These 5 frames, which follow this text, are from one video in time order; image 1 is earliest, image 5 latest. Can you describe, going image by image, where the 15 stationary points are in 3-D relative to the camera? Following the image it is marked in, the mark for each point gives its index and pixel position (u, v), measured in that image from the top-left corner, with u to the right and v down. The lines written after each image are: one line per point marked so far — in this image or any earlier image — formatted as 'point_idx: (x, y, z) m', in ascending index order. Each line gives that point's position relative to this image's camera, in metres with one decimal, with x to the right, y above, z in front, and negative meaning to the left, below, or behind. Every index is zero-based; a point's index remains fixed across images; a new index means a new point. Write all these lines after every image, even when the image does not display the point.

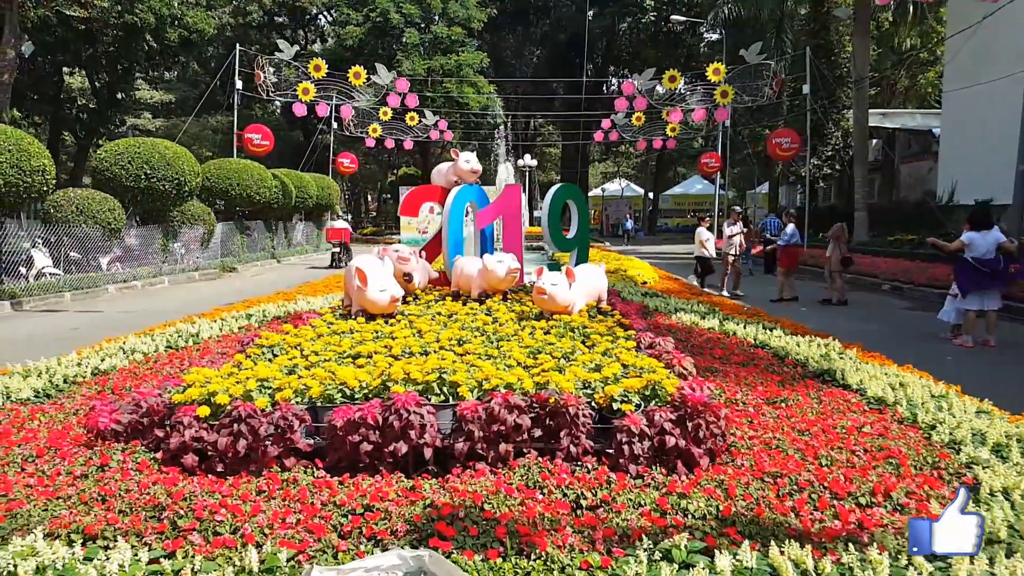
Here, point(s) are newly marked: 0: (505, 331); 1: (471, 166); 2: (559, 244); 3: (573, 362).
0: (0.0, -0.3, +5.0) m
1: (-0.4, +1.5, +8.5) m
2: (+0.6, +0.5, +8.4) m
3: (+0.3, -0.4, +3.9) m
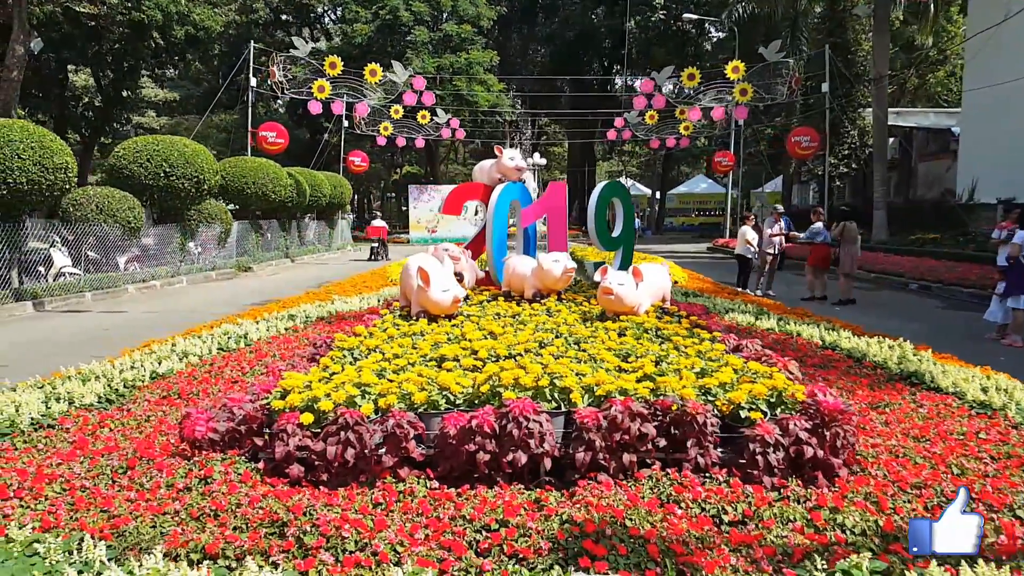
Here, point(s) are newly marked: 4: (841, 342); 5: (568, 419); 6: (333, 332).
0: (+0.5, -0.3, +4.8) m
1: (+0.1, +1.5, +8.4) m
2: (+1.1, +0.5, +8.2) m
3: (+0.9, -0.4, +3.7) m
4: (+2.5, -0.4, +5.5) m
5: (+0.2, -0.6, +3.1) m
6: (-1.5, -0.4, +6.0) m
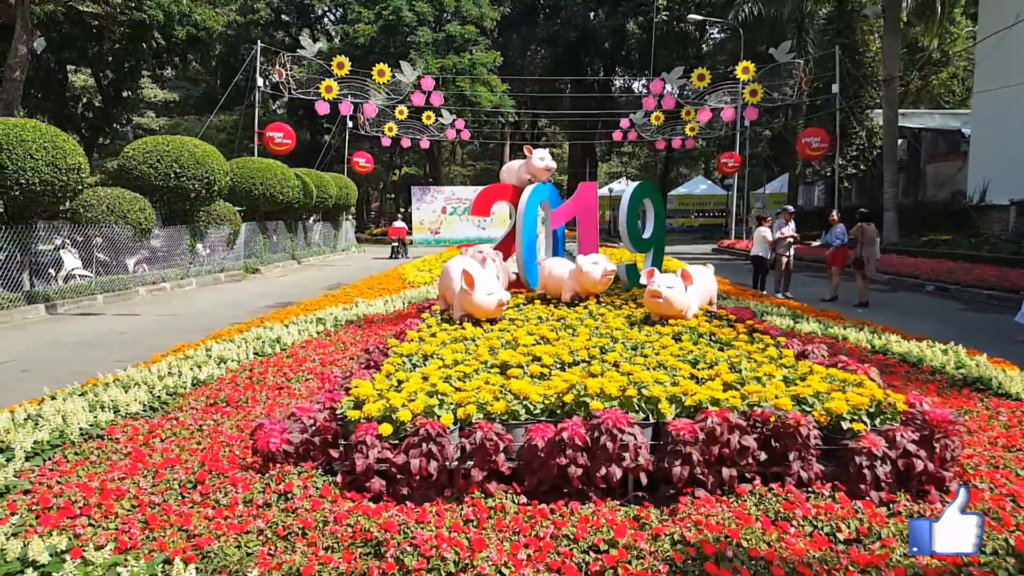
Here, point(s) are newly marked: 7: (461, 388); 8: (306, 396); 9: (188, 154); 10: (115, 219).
0: (+0.8, -0.3, +4.7) m
1: (+0.4, +1.5, +8.2) m
2: (+1.4, +0.5, +8.1) m
3: (+1.2, -0.4, +3.6) m
4: (+2.8, -0.4, +5.4) m
5: (+0.6, -0.6, +2.9) m
6: (-1.2, -0.5, +5.9) m
7: (-0.2, -0.5, +3.3) m
8: (-1.2, -0.7, +4.2) m
9: (-6.7, +2.8, +14.6) m
10: (-7.3, +1.3, +13.0) m
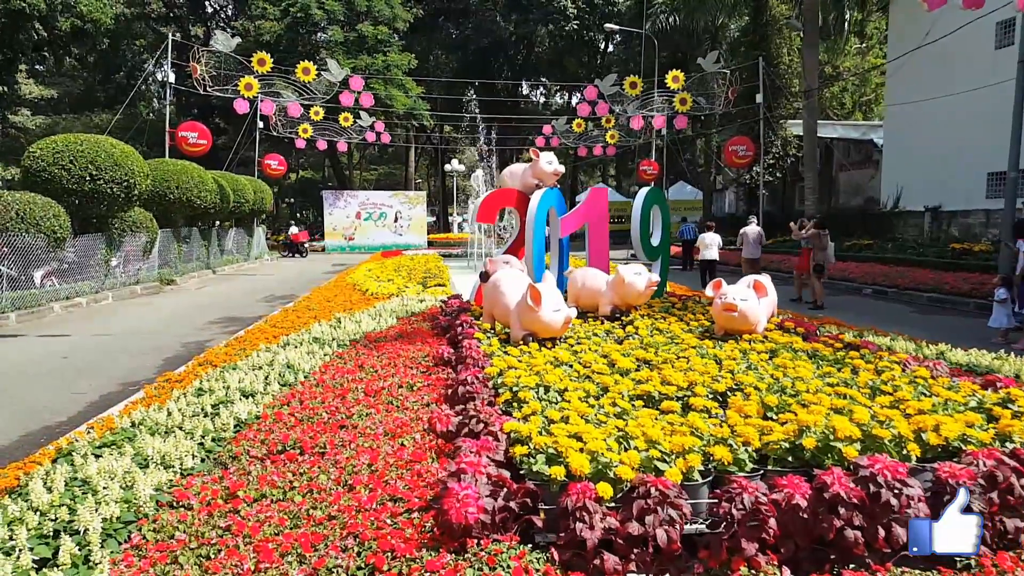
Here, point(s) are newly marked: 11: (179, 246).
0: (+1.4, -0.4, +4.3) m
1: (+0.4, +1.3, +7.8) m
2: (+1.5, +0.4, +7.8) m
3: (+1.9, -0.5, +3.3) m
4: (+3.3, -0.5, +5.3) m
5: (+1.4, -0.7, +2.6) m
6: (-0.8, -0.6, +5.2) m
7: (+0.5, -0.6, +2.8) m
8: (-0.5, -0.8, +3.5) m
9: (-7.5, +2.5, +13.0) m
10: (-7.9, +1.0, +11.4) m
11: (-8.7, +1.1, +18.5) m
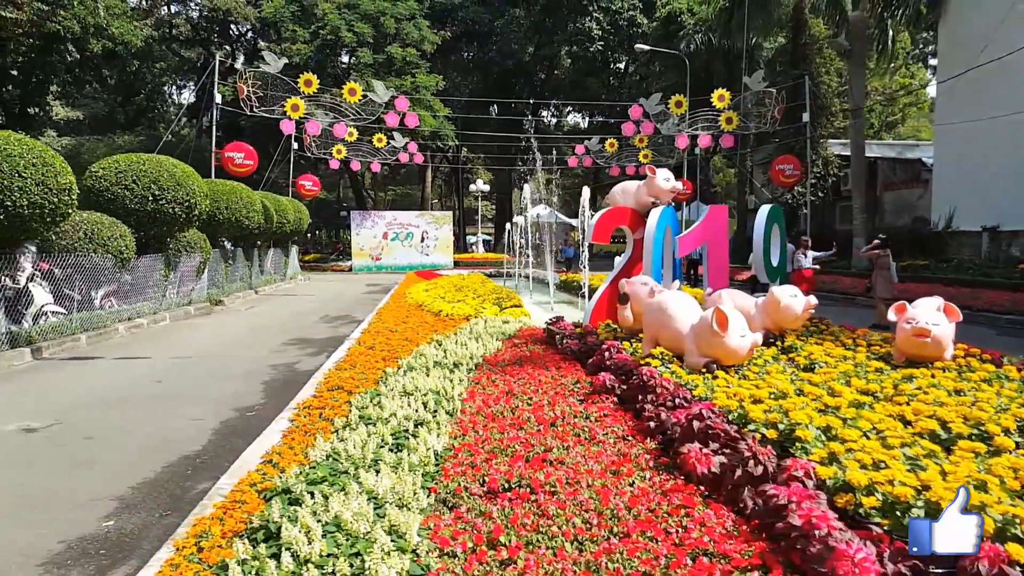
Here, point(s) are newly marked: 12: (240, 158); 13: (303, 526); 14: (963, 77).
0: (+2.6, -0.6, +4.0) m
1: (+1.7, +1.1, +7.5) m
2: (+2.7, +0.1, +7.5) m
3: (+3.1, -0.6, +2.9) m
4: (+4.5, -0.7, +4.9) m
5: (+2.6, -0.8, +2.2) m
6: (+0.4, -0.8, +4.9) m
7: (+1.7, -0.7, +2.5) m
8: (+0.6, -0.9, +3.2) m
9: (-6.3, +2.1, +12.9) m
10: (-6.6, +0.6, +11.2) m
11: (-7.4, +0.6, +18.3) m
12: (-7.2, +3.5, +18.9) m
13: (-0.8, -0.9, +2.7) m
14: (+11.8, +5.5, +18.3) m
